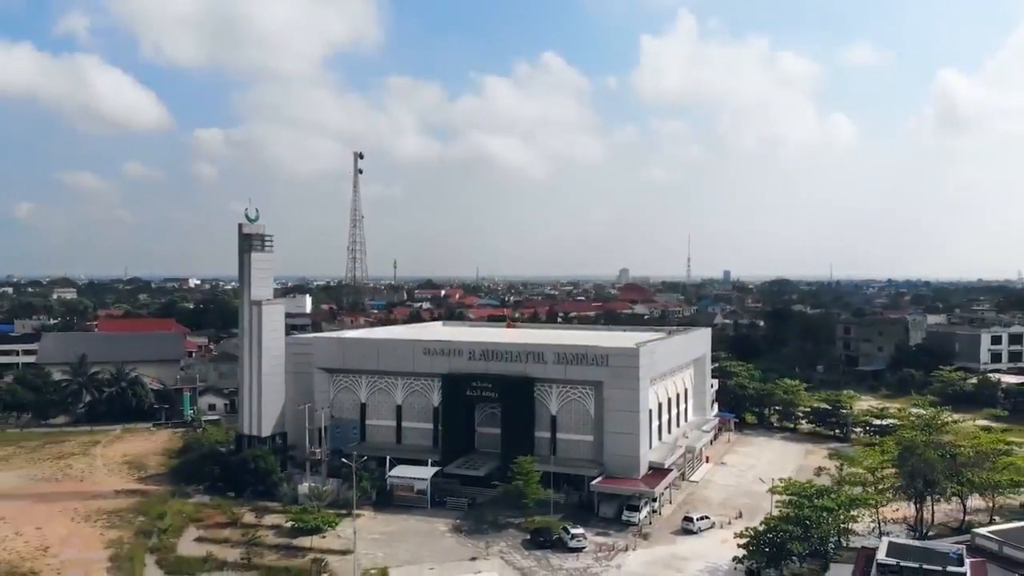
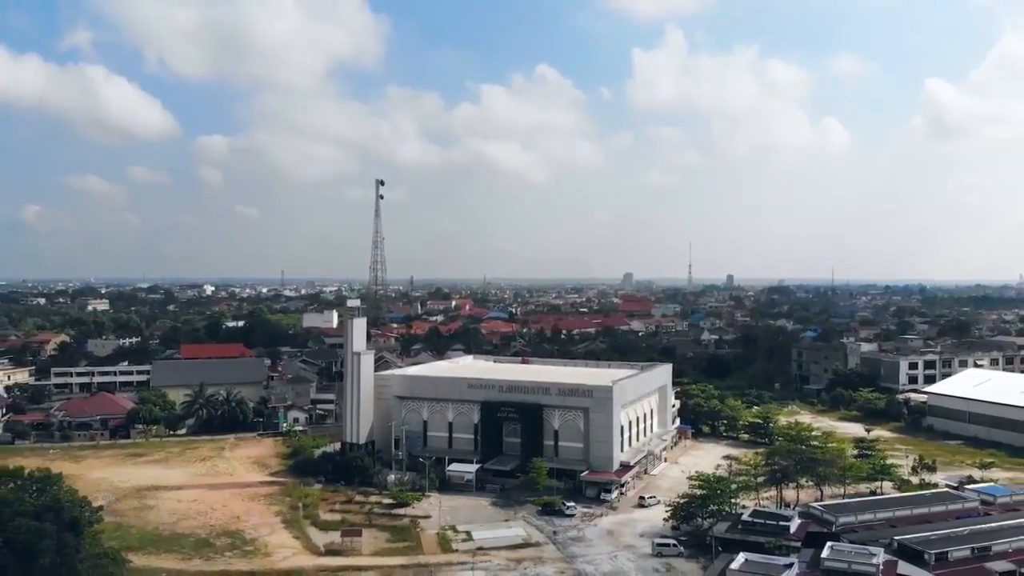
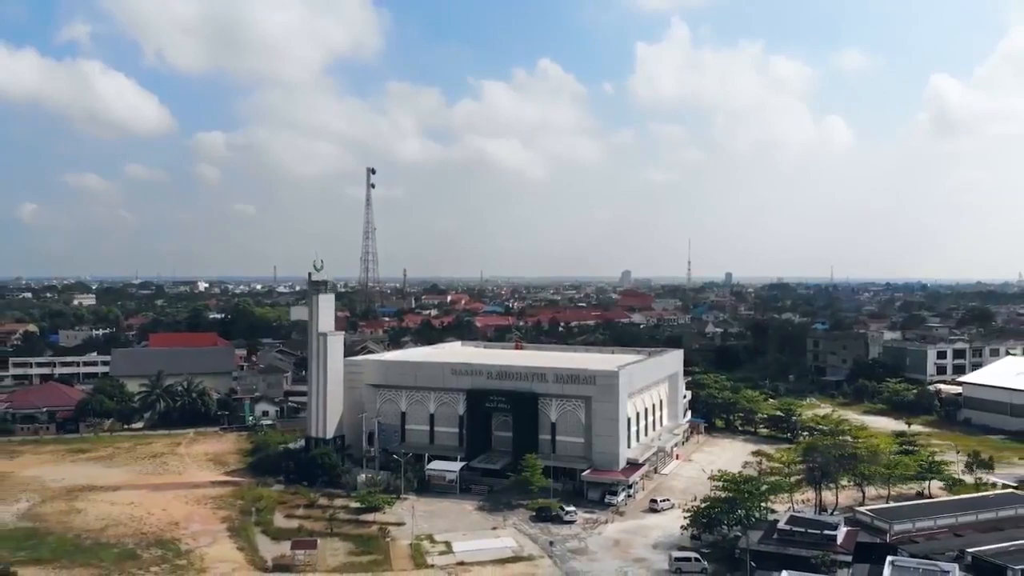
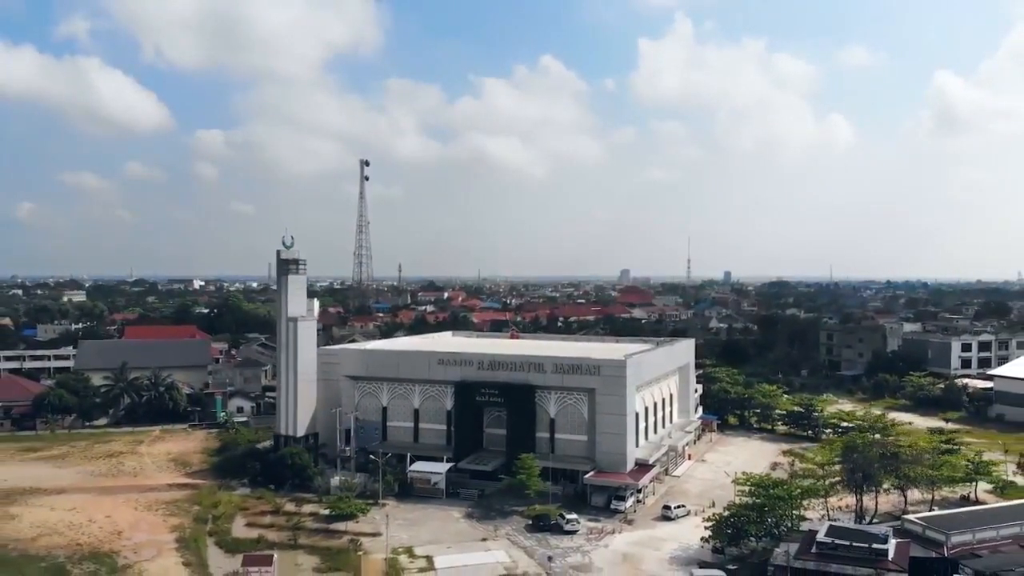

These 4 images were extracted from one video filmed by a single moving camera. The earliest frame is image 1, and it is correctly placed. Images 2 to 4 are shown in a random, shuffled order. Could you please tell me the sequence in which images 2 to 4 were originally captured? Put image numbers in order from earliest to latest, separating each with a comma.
4, 3, 2
